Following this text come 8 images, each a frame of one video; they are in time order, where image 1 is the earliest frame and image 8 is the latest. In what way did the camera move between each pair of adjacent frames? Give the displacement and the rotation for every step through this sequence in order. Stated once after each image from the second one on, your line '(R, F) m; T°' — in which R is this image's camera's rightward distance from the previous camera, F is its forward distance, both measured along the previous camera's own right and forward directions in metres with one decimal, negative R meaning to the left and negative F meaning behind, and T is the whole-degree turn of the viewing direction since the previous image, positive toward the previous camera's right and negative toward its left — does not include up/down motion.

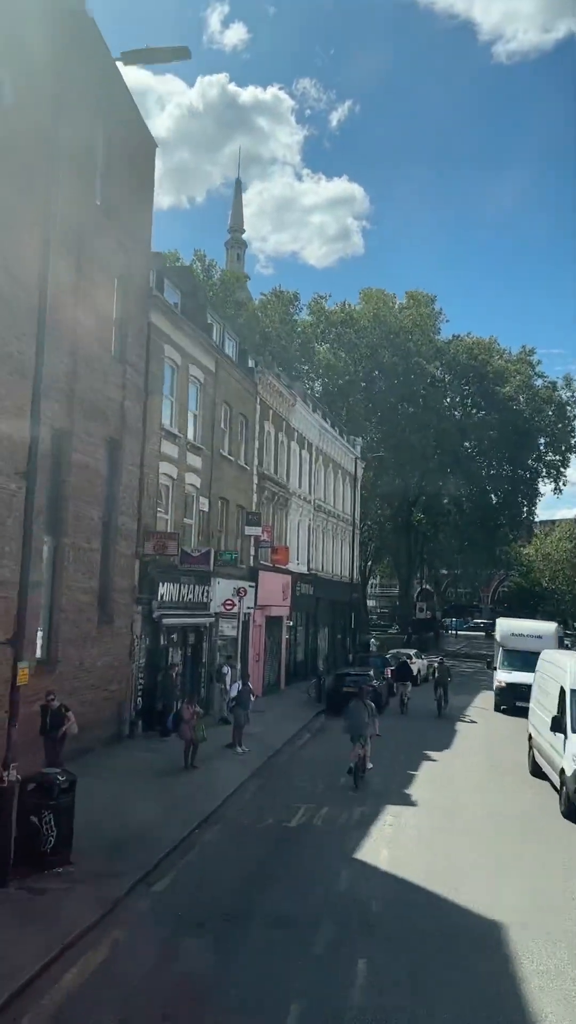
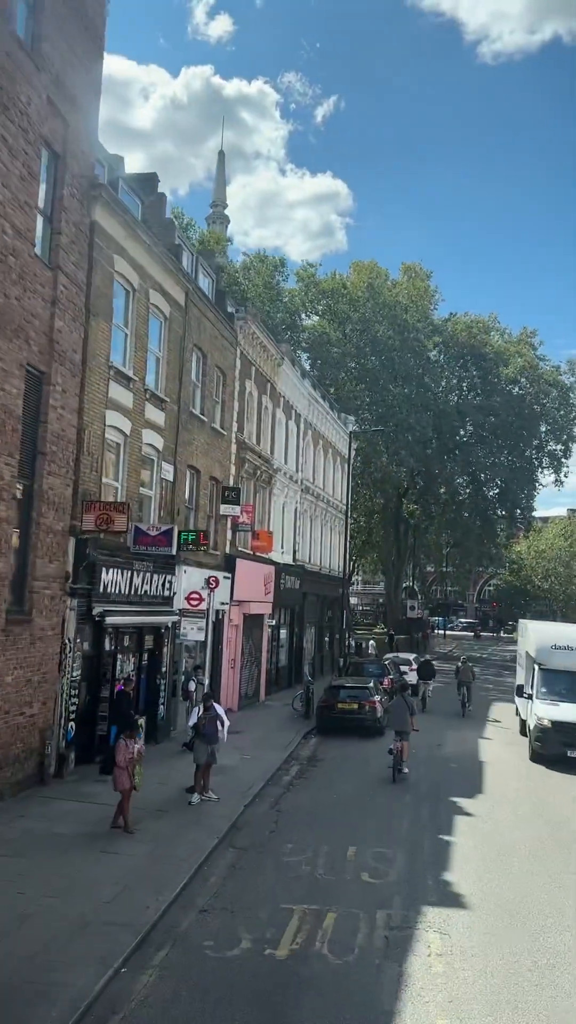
(-0.1, +4.6) m; +1°
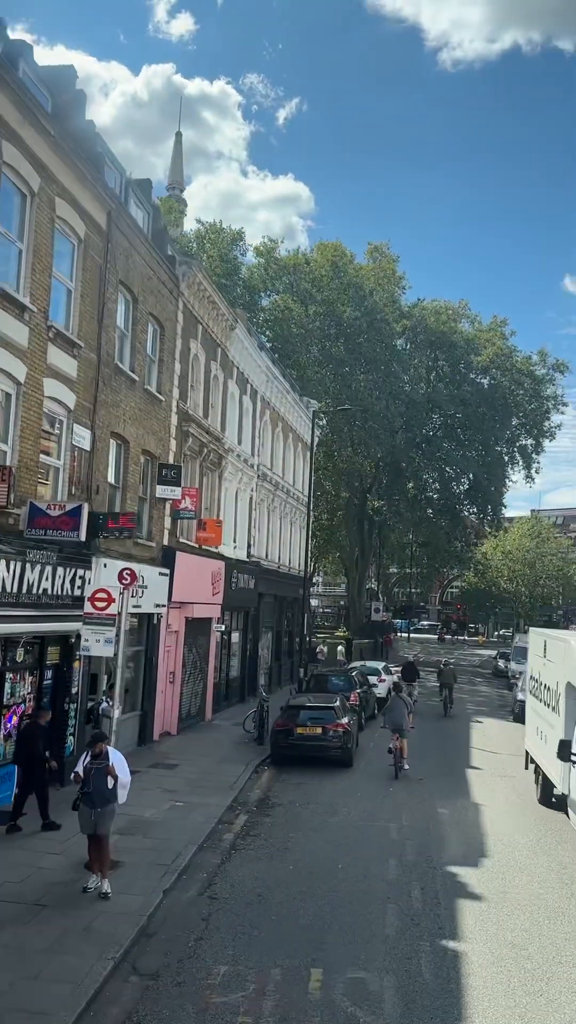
(+0.2, +3.6) m; +3°
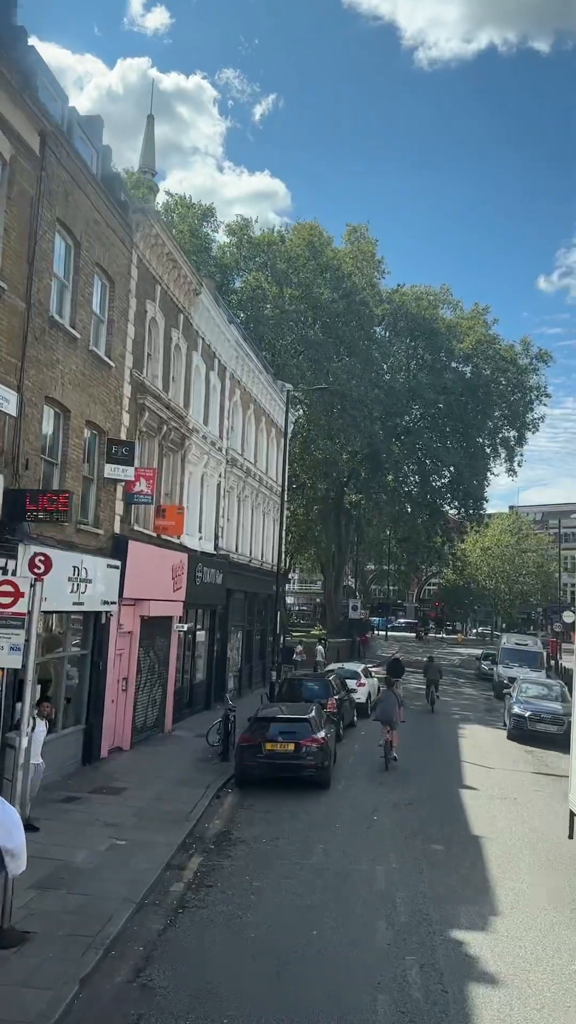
(+0.1, +2.2) m; +2°
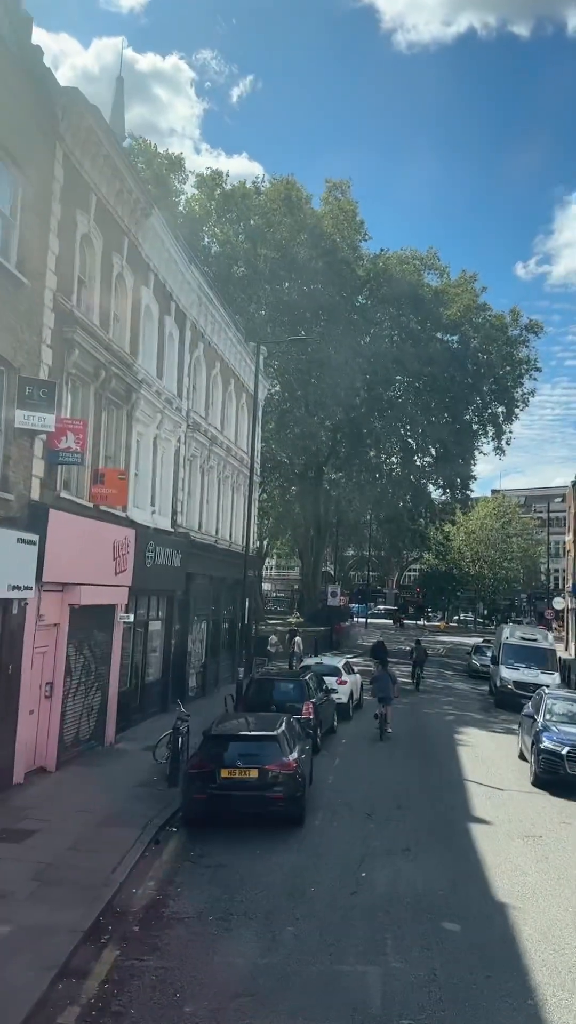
(+0.2, +3.2) m; +1°
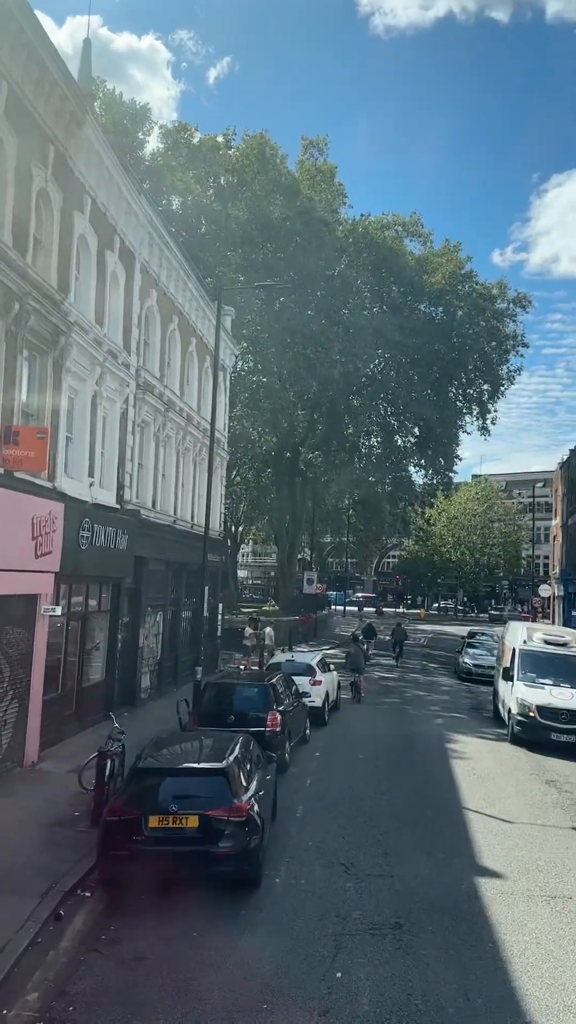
(+0.3, +2.7) m; +1°
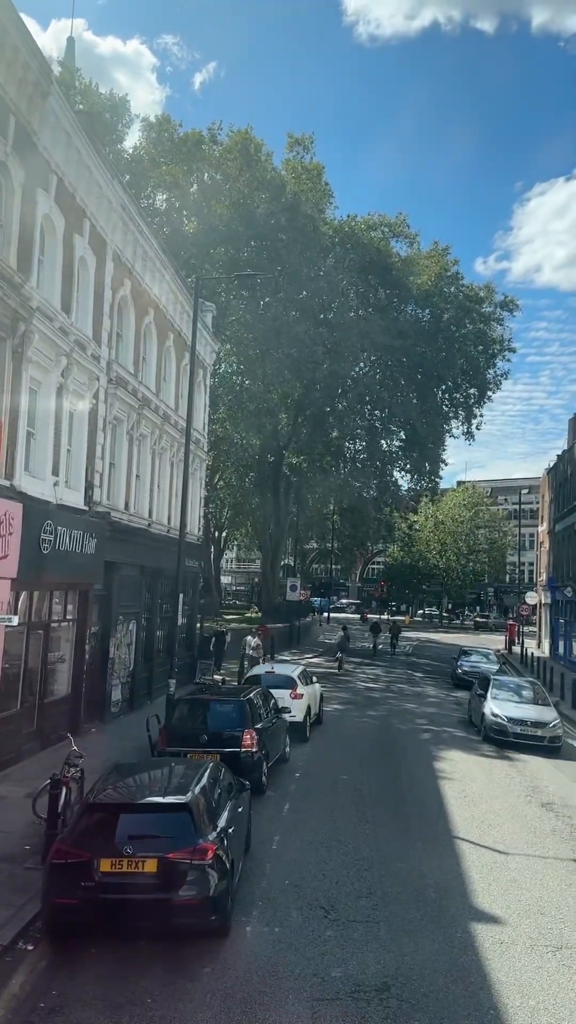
(+0.1, +1.0) m; +1°
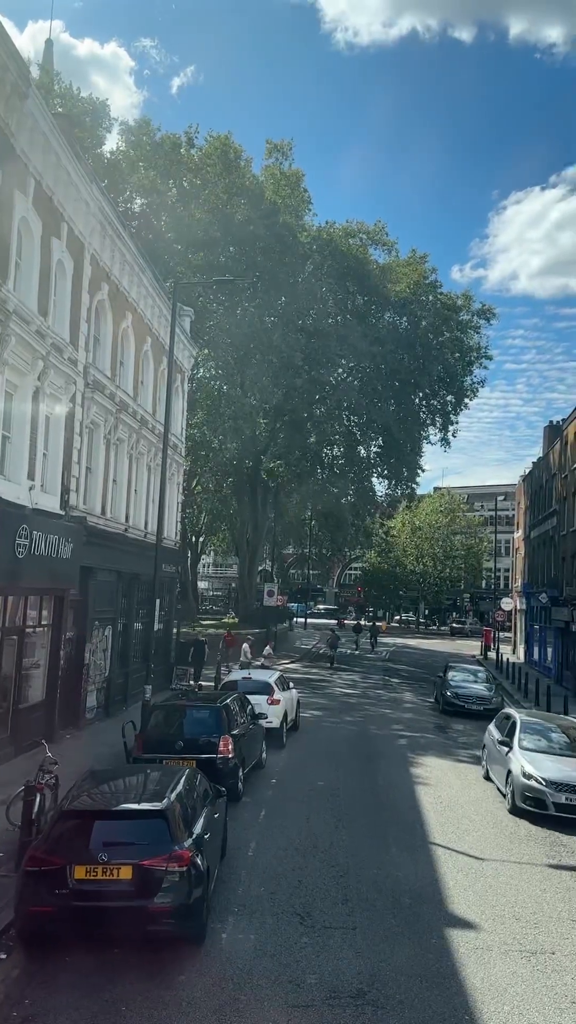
(0.0, 0.0) m; +2°
